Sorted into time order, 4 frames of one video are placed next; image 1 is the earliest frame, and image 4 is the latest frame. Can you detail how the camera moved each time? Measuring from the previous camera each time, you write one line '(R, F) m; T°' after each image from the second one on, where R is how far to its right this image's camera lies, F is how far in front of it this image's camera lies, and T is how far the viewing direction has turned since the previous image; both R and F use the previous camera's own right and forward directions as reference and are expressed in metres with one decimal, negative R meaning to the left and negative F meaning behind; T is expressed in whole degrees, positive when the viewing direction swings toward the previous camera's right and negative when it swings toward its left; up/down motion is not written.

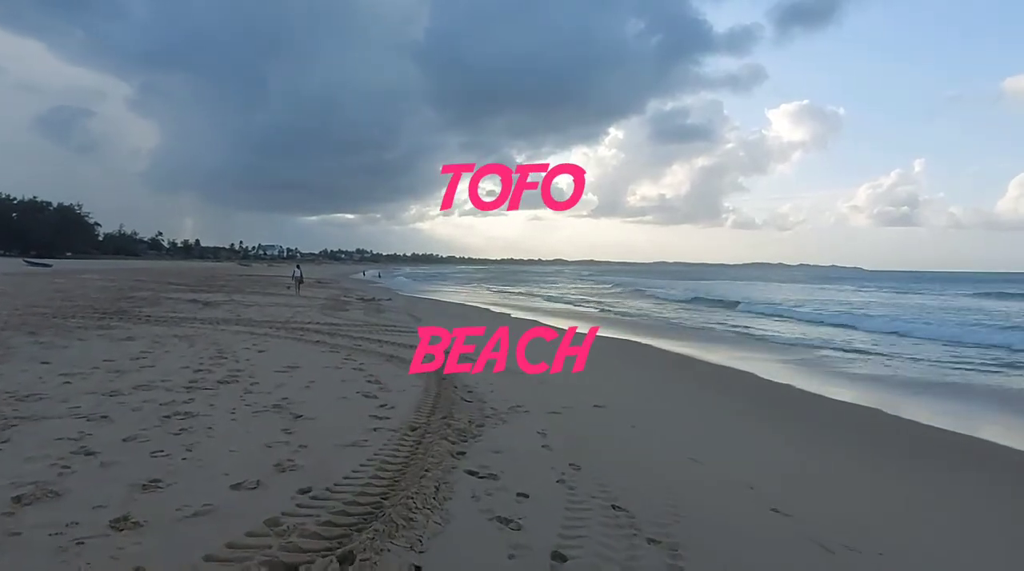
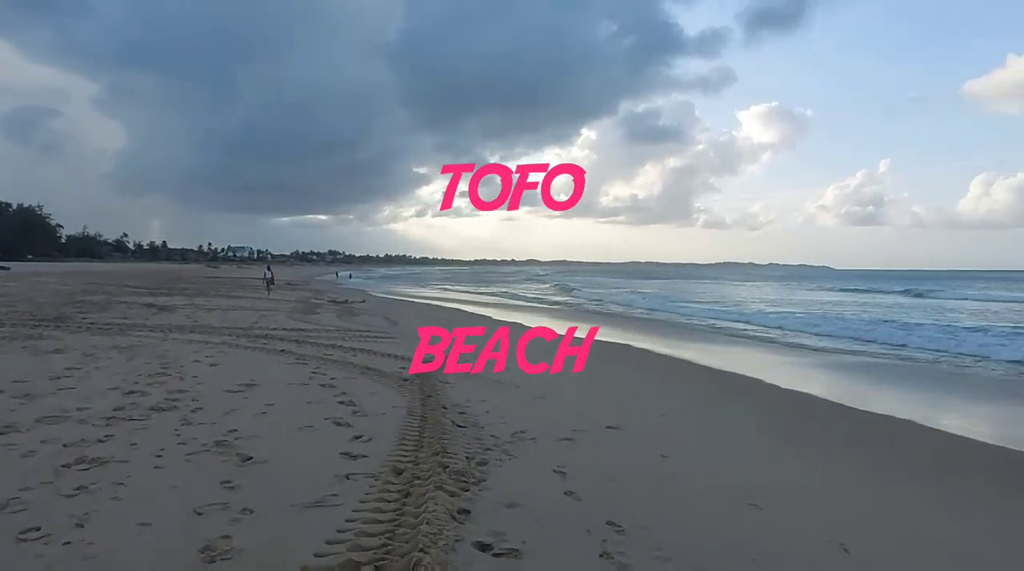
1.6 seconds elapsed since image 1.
(-0.2, +1.1) m; +2°
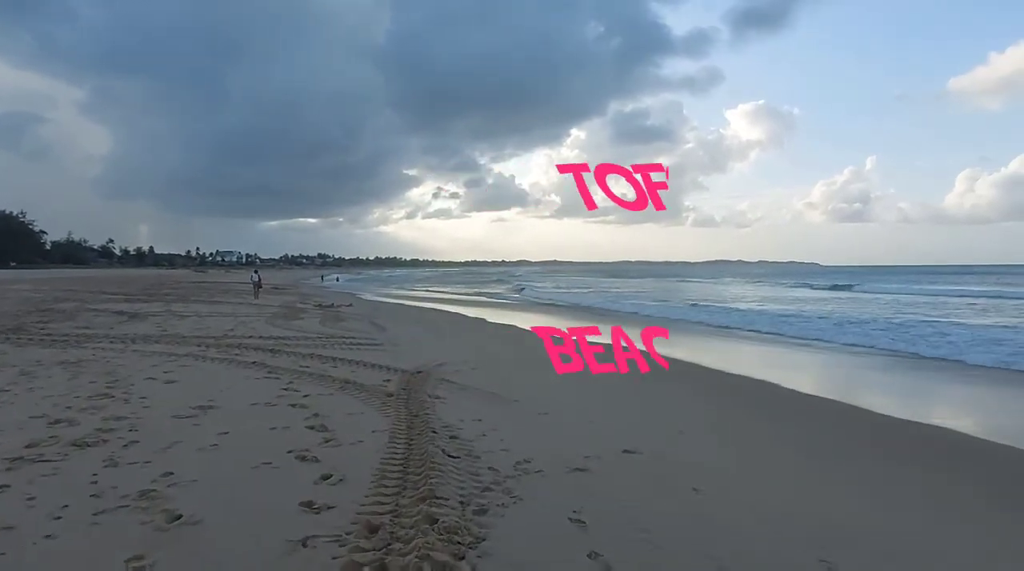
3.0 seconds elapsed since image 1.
(-0.1, +0.8) m; +1°
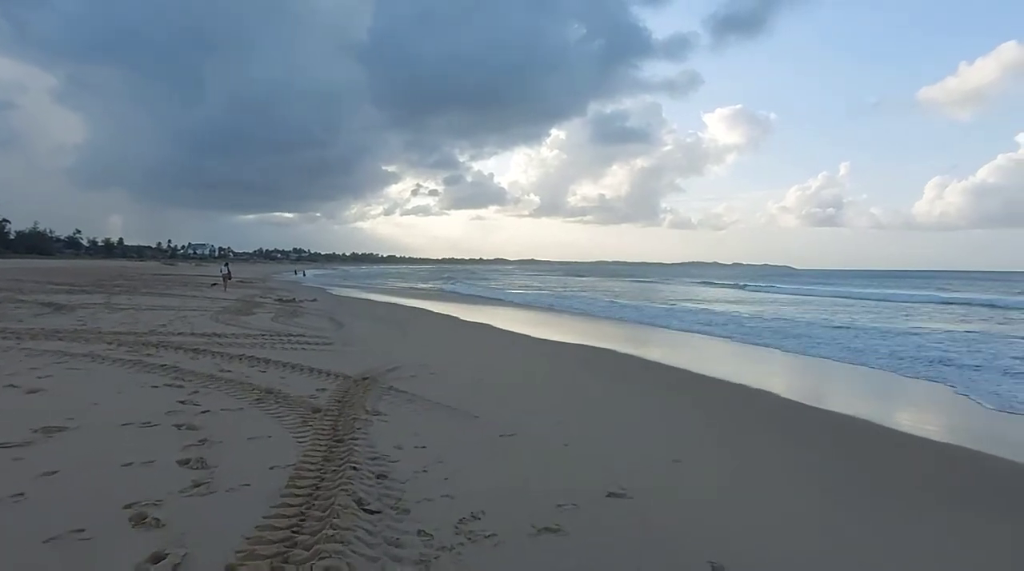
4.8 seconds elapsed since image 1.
(+0.1, +1.2) m; +2°
